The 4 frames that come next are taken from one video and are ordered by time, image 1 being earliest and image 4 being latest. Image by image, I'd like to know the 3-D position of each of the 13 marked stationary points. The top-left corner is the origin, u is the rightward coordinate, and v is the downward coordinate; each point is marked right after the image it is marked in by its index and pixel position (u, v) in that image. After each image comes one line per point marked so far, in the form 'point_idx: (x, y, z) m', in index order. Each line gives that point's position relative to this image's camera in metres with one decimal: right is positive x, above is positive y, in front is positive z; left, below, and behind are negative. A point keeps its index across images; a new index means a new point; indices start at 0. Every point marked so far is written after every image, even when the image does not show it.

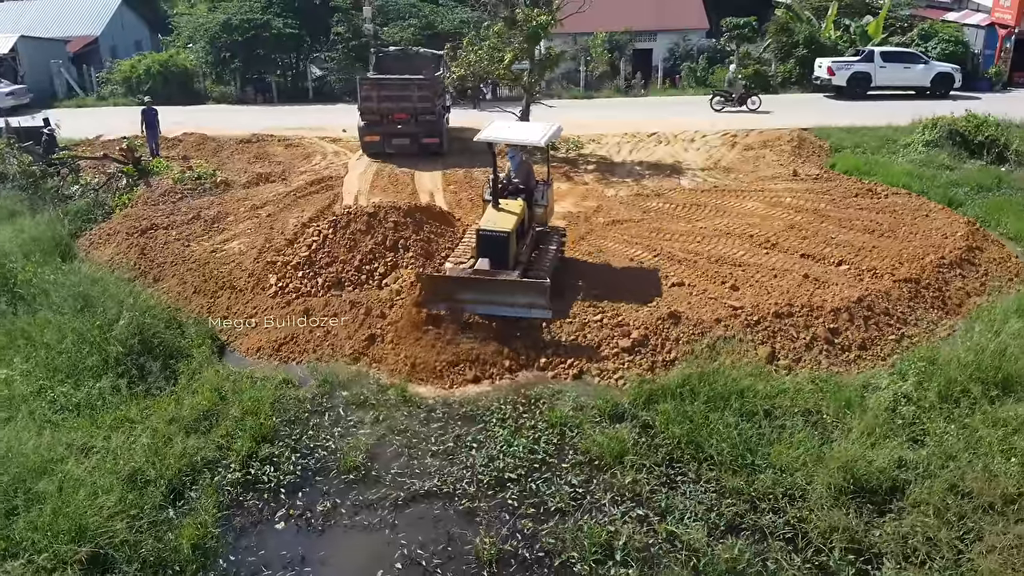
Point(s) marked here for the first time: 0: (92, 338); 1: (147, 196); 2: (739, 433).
0: (-4.6, -0.6, +8.5) m
1: (-6.8, +1.7, +14.2) m
2: (+2.0, -1.3, +7.0) m
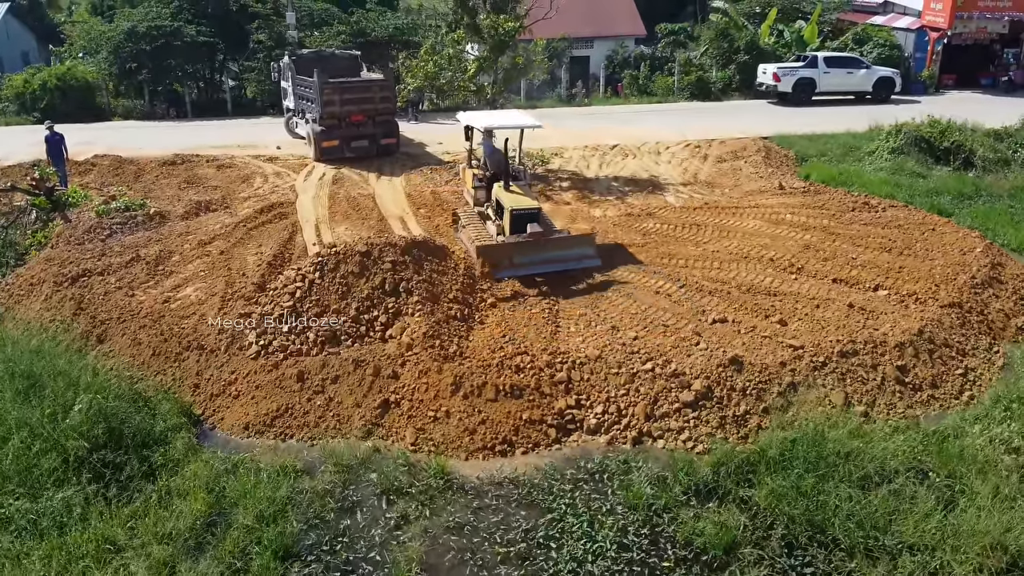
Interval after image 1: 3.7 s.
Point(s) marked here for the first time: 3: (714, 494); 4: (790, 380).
0: (-4.1, -1.3, +6.7) m
1: (-7.0, +0.8, +12.2) m
2: (+2.7, -1.7, +6.0) m
3: (+1.7, -1.7, +6.4) m
4: (+2.8, -0.9, +7.7) m
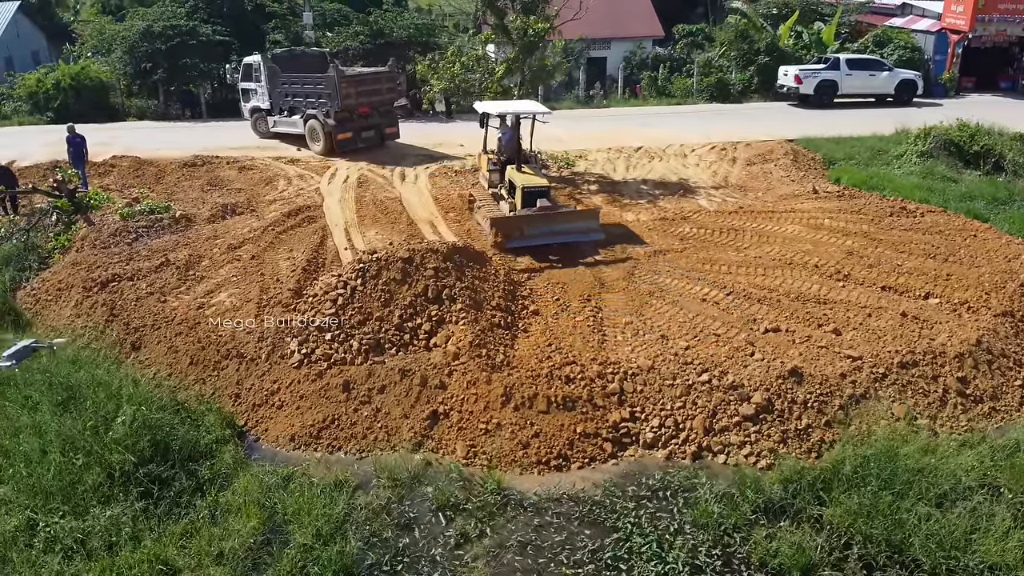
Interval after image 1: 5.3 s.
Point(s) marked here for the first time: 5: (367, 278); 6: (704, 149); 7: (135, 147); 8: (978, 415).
0: (-3.6, -1.3, +6.5) m
1: (-6.5, +0.8, +12.0) m
2: (+3.2, -1.8, +5.8) m
3: (+2.2, -1.8, +6.2) m
4: (+3.3, -1.0, +7.5) m
5: (-1.7, +0.1, +8.9) m
6: (+4.4, +3.1, +17.3) m
7: (-8.8, +3.3, +18.0) m
8: (+4.6, -1.2, +7.5) m
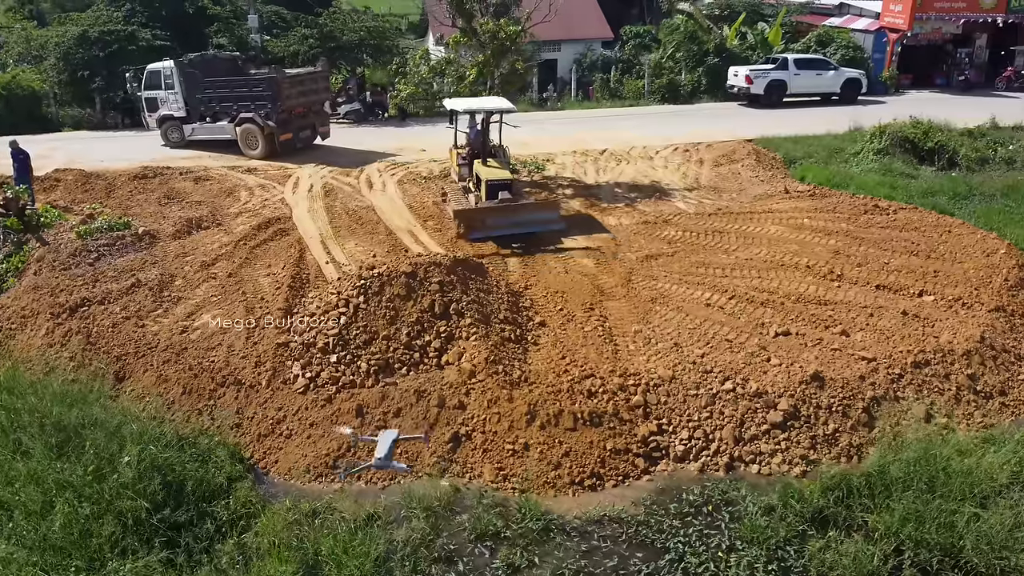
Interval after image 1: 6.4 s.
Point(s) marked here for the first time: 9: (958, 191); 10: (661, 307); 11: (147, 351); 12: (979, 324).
0: (-3.2, -1.6, +5.9) m
1: (-6.7, +0.4, +11.1) m
2: (+3.6, -1.8, +5.9) m
3: (+2.6, -1.9, +6.1) m
4: (+3.5, -1.0, +7.5) m
5: (-1.6, -0.1, +8.5) m
6: (+3.6, +3.1, +17.4) m
7: (-9.6, +2.8, +17.0) m
8: (+4.8, -1.2, +7.6) m
9: (+8.6, +1.9, +14.9) m
10: (+1.8, -0.2, +9.3) m
11: (-4.0, -0.7, +8.5) m
12: (+5.3, -0.4, +8.8) m
